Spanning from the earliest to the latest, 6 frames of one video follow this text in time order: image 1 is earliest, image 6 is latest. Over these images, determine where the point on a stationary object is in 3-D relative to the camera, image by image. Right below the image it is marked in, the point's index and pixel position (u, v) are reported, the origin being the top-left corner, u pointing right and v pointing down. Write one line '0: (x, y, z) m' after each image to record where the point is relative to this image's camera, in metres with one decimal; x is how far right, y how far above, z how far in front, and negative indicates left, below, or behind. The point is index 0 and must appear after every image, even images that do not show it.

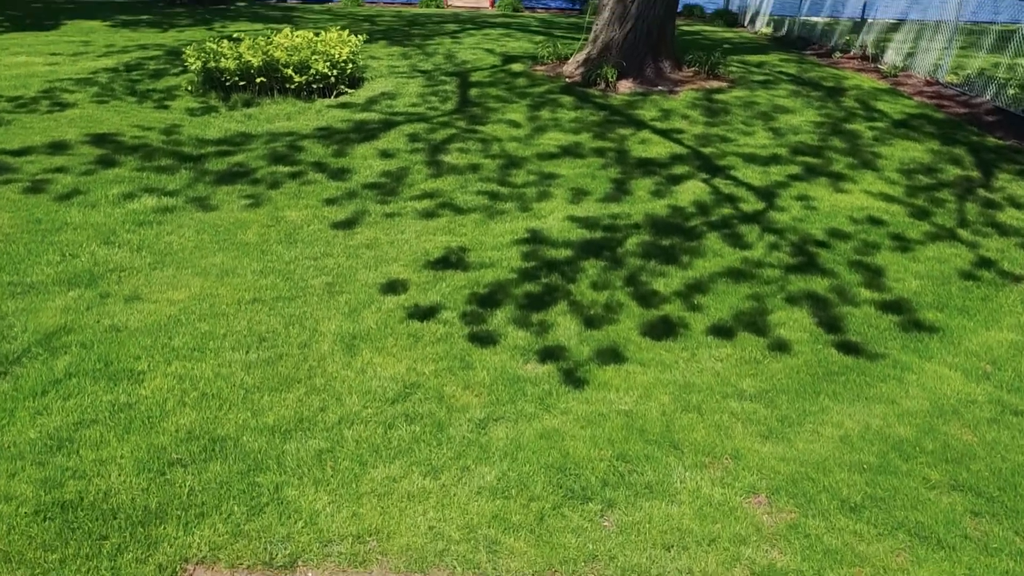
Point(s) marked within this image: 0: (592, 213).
0: (+0.5, +0.5, +5.7) m
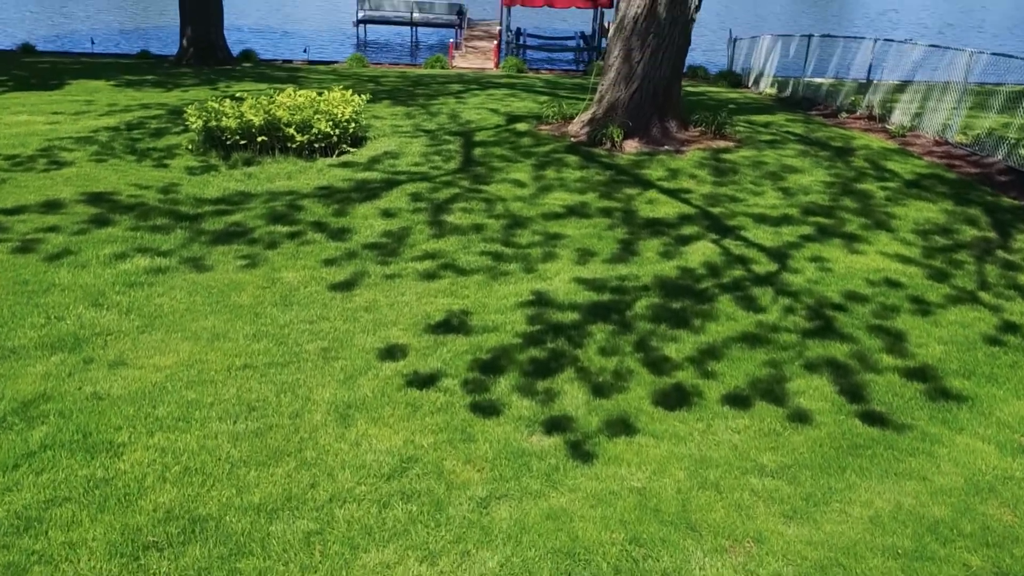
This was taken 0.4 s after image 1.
0: (+0.5, +0.1, +5.6) m
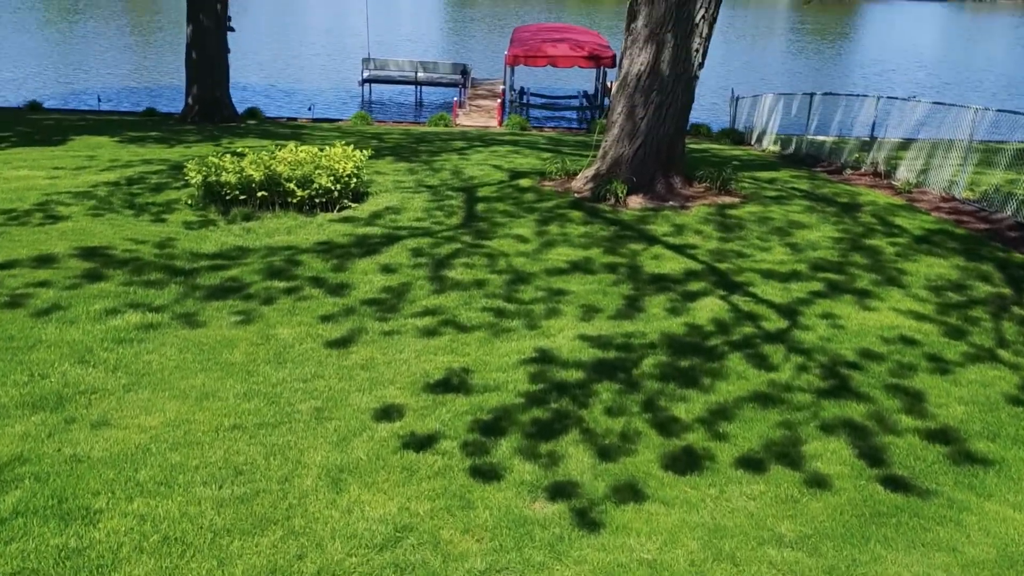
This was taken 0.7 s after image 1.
0: (+0.5, -0.3, +5.4) m
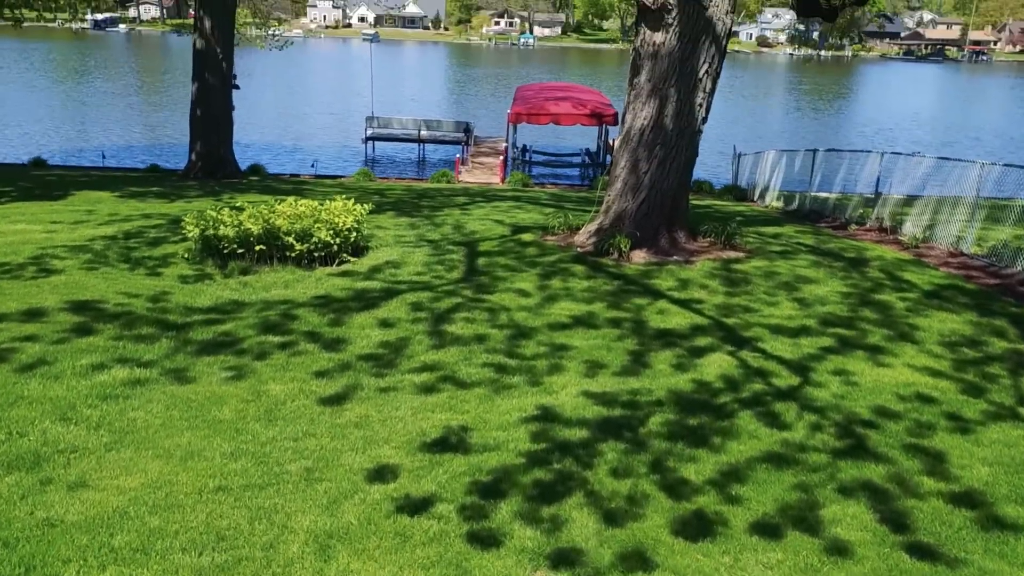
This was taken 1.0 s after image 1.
0: (+0.5, -0.6, +5.2) m
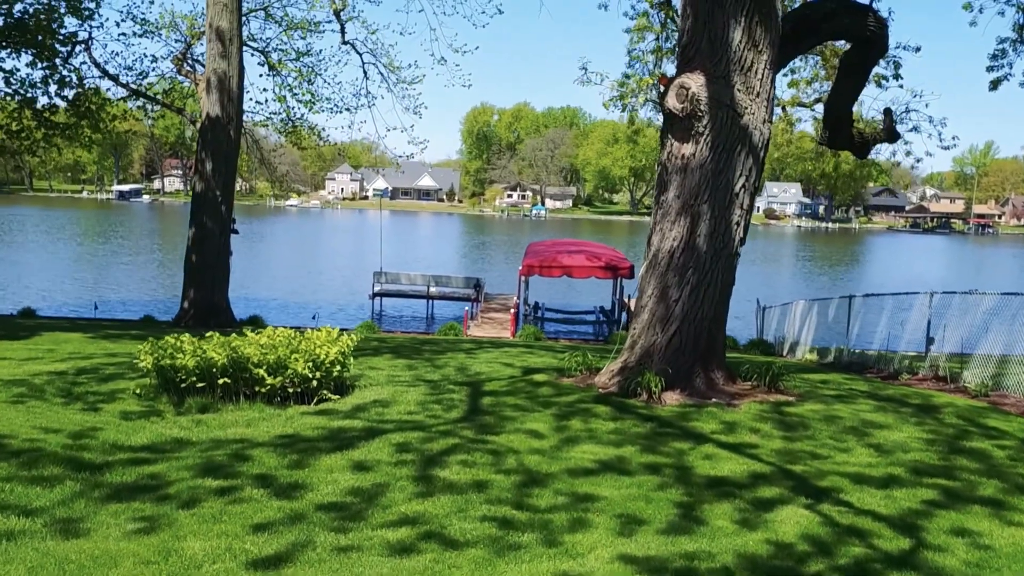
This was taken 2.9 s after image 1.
0: (+0.6, -1.1, +3.8) m
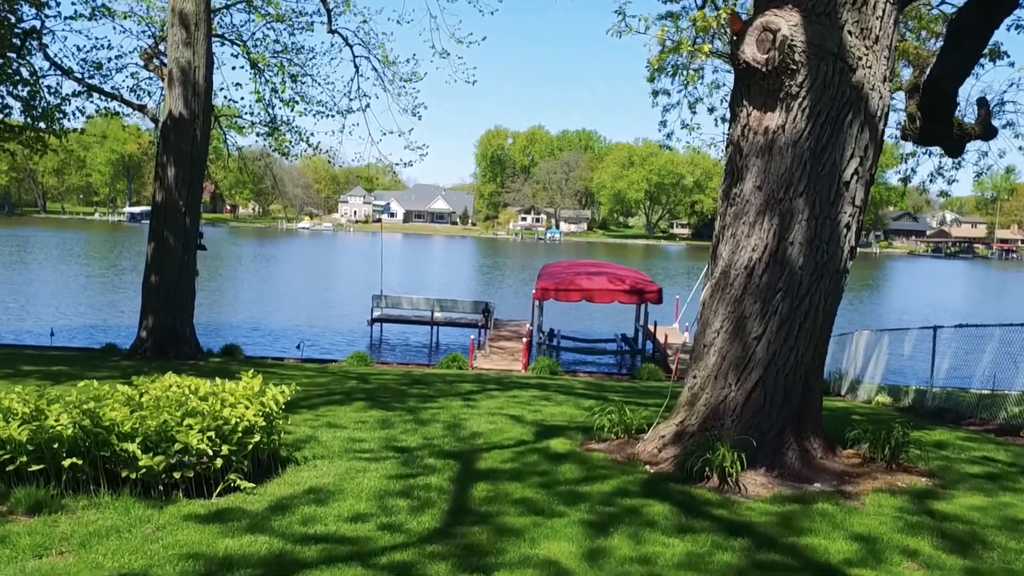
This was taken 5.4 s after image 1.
0: (+0.6, -1.1, +1.3) m
